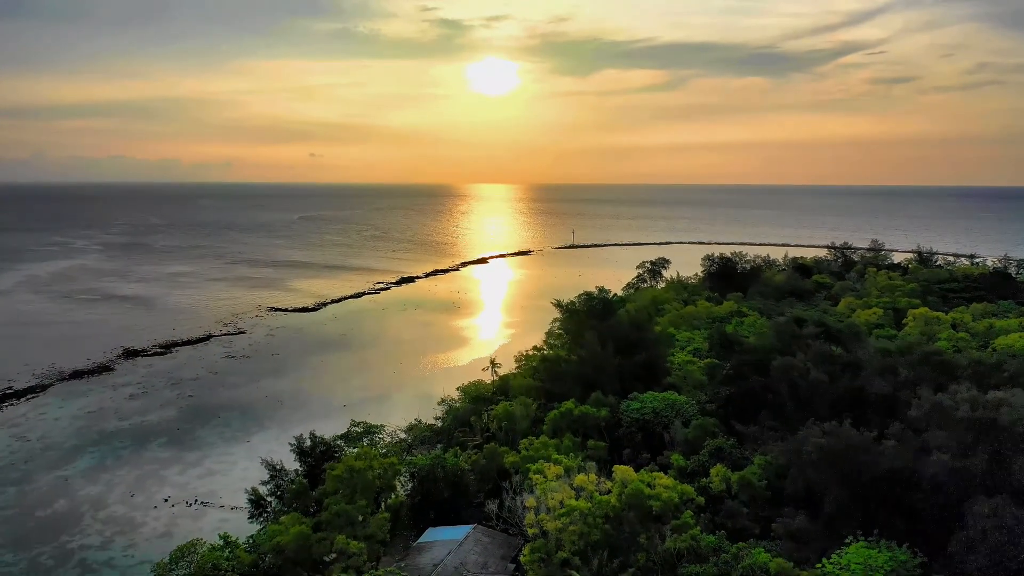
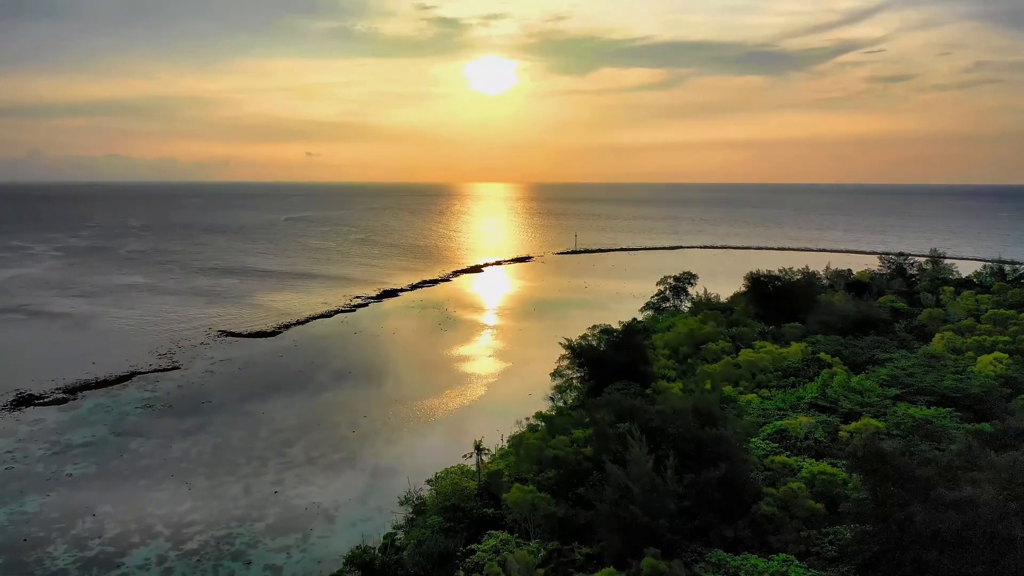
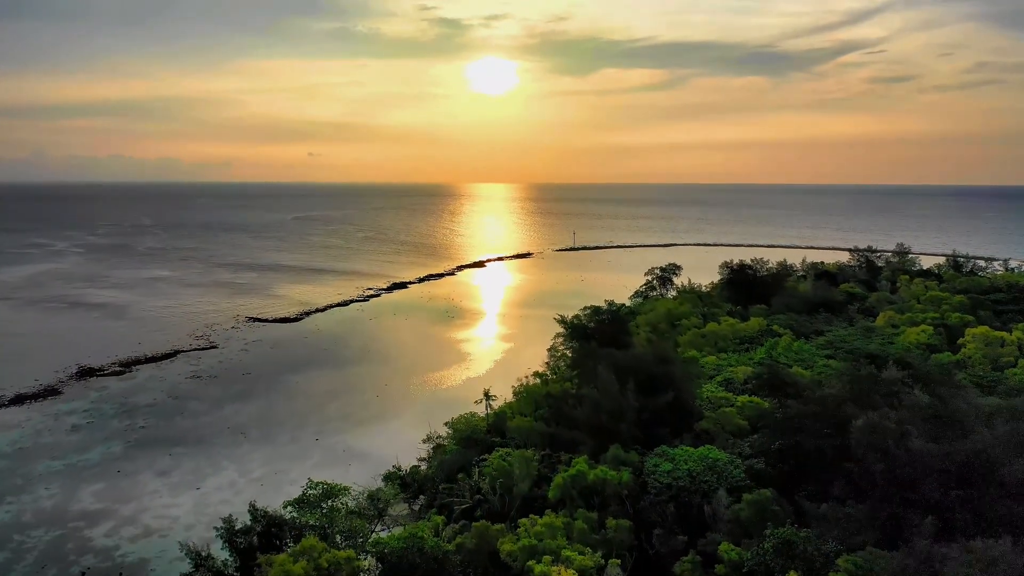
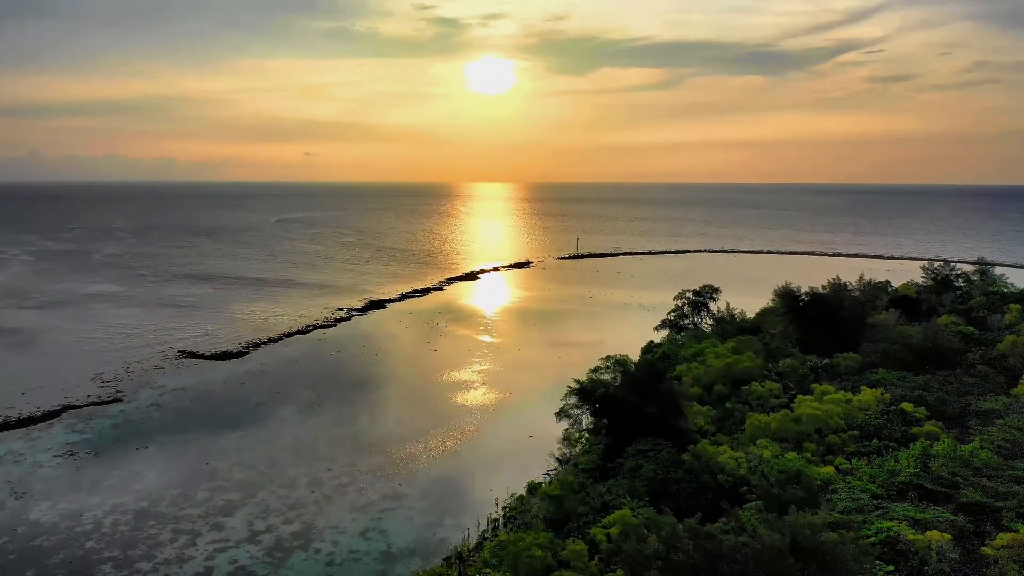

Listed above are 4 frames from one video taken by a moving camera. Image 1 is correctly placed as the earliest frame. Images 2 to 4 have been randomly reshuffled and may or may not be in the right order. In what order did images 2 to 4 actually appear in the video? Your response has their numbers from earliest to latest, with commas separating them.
3, 2, 4
